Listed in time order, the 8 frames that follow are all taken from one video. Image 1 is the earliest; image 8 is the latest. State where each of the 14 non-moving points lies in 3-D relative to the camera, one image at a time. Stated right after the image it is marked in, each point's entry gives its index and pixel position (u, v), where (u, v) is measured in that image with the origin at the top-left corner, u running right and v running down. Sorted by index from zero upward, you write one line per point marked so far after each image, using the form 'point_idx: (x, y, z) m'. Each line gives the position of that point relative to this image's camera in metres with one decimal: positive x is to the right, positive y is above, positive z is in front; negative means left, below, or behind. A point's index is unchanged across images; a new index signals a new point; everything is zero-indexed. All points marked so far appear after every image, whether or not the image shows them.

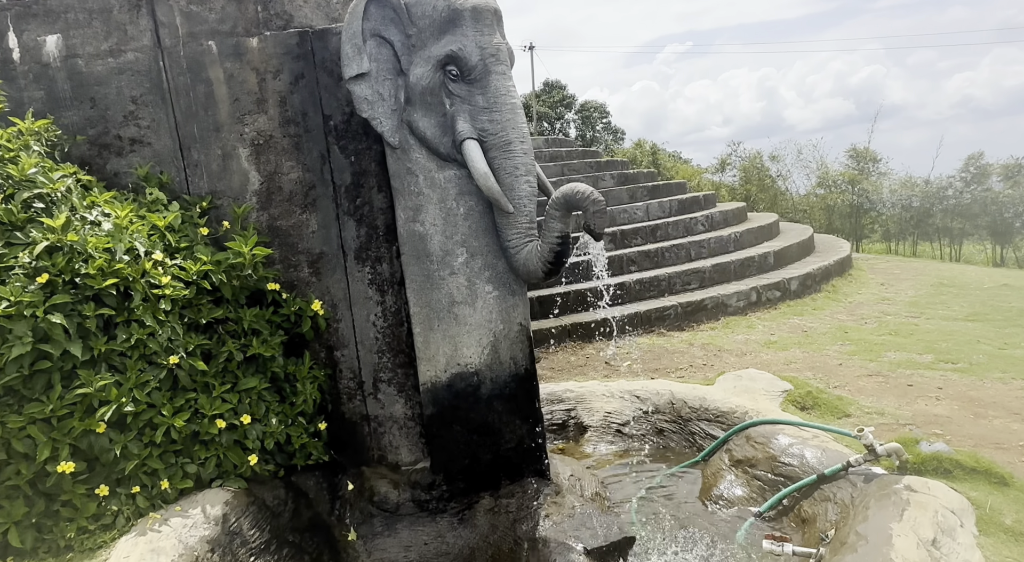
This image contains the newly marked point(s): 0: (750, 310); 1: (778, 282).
0: (+2.5, -0.3, +6.2) m
1: (+2.9, 0.0, +6.4) m
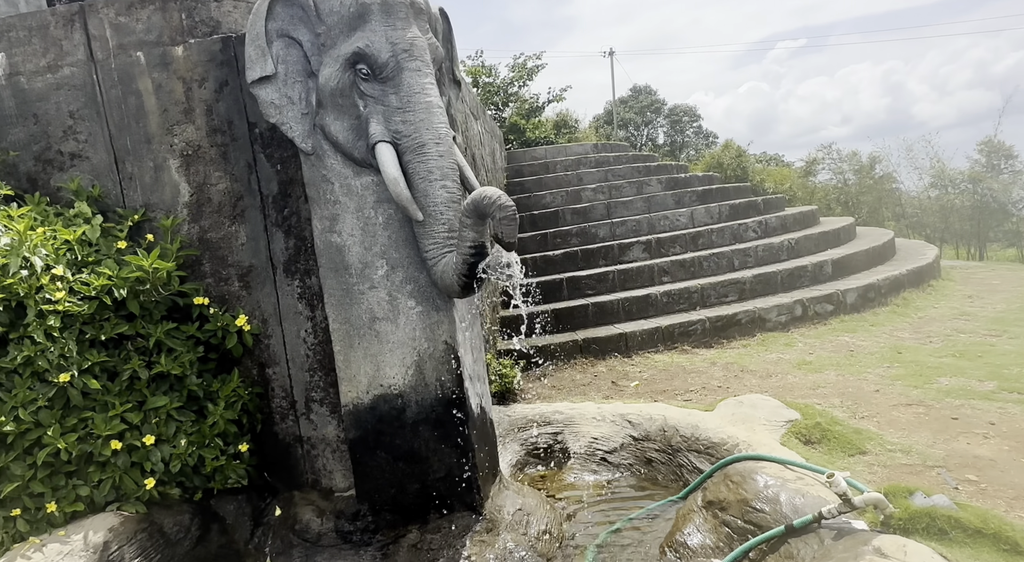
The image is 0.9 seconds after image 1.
0: (+2.6, -0.4, +5.5) m
1: (+3.0, -0.1, +5.7) m
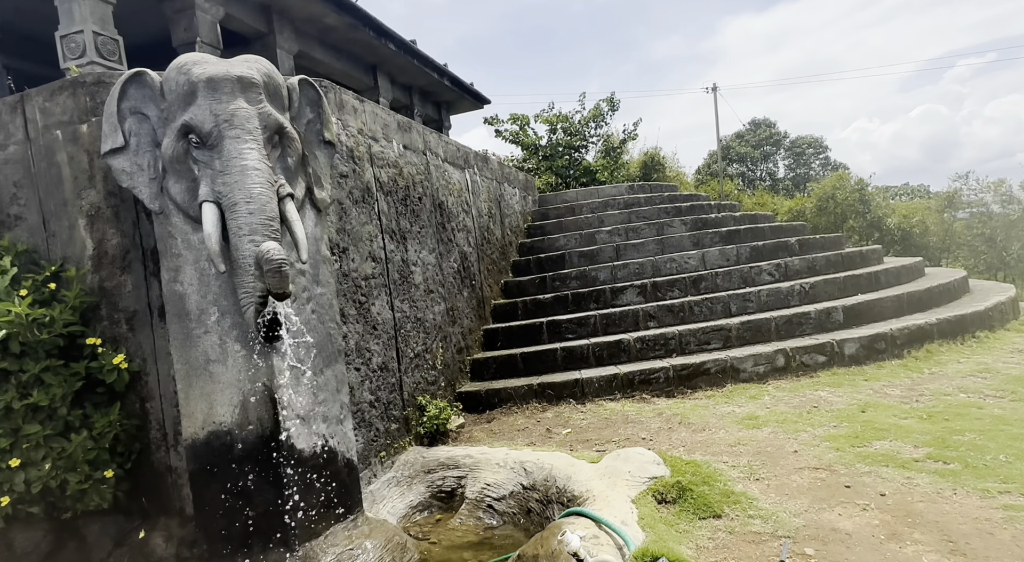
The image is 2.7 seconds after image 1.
0: (+2.2, -0.8, +5.1) m
1: (+2.7, -0.6, +5.3) m
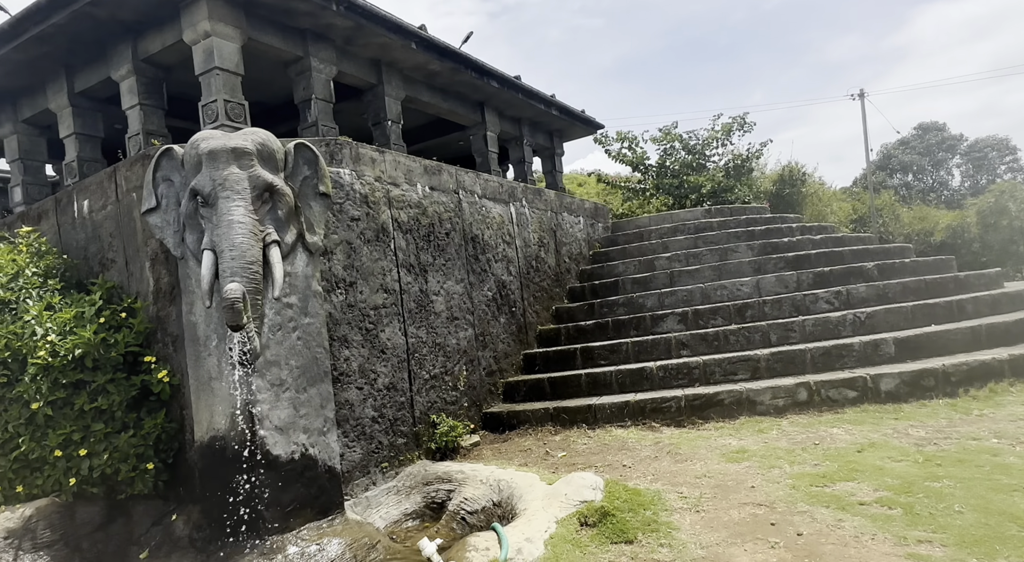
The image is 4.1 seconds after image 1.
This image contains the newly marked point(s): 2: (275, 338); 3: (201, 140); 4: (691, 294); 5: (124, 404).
0: (+2.3, -1.1, +4.9) m
1: (+2.8, -0.8, +5.0) m
2: (-1.4, -0.3, +3.6) m
3: (-1.8, +0.8, +3.5) m
4: (+2.1, -0.2, +7.1) m
5: (-2.5, -0.8, +3.9) m
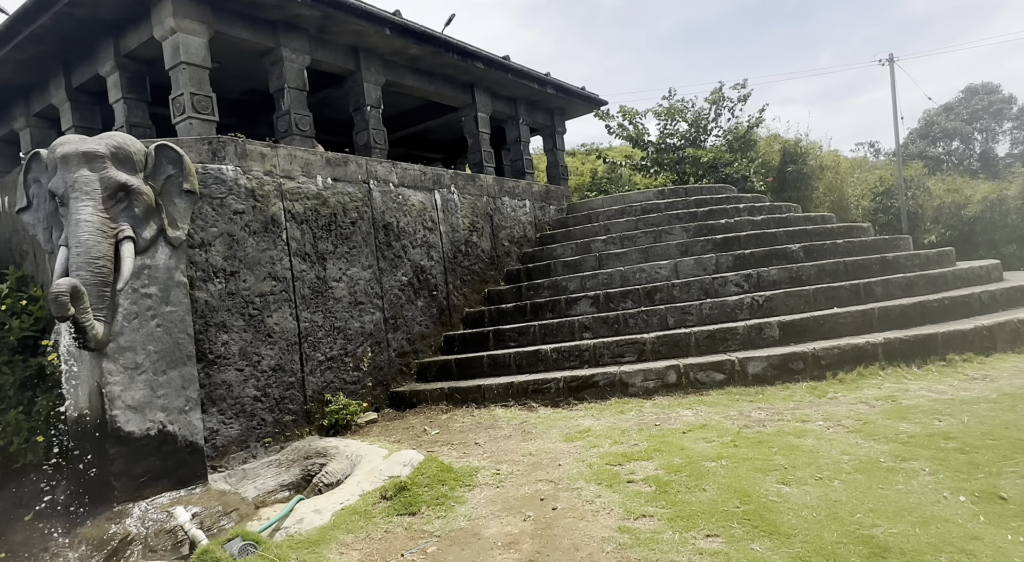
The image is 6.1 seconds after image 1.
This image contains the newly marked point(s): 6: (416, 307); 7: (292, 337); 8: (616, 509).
0: (+1.3, -1.0, +5.1) m
1: (+1.8, -0.7, +5.1) m
2: (-2.5, -0.3, +3.9) m
3: (-2.9, +0.9, +3.9) m
4: (+1.2, 0.0, +7.3) m
5: (-3.6, -0.7, +4.4) m
6: (-1.1, -0.3, +6.7) m
7: (-1.9, -0.5, +5.2) m
8: (+0.5, -1.1, +2.9) m
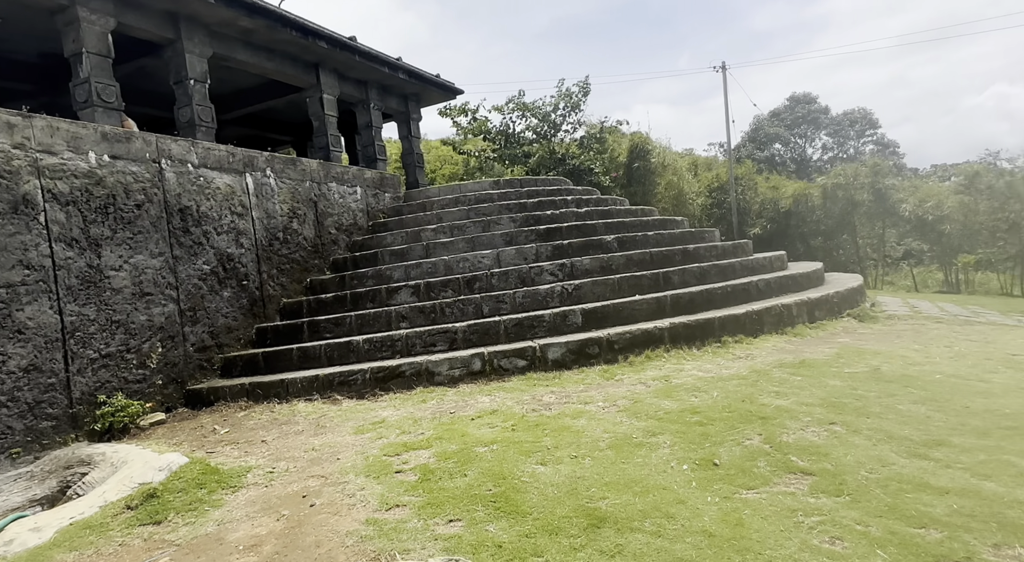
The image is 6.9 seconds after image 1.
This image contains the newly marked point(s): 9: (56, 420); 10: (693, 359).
0: (-0.4, -0.9, +5.2) m
1: (+0.1, -0.6, +5.3) m
2: (-3.8, -0.2, +3.2) m
3: (-4.2, +0.9, +3.0) m
4: (-0.9, +0.2, +7.3) m
5: (-5.0, -0.7, +3.4) m
6: (-3.0, -0.2, +6.2) m
7: (-3.5, -0.4, +4.6) m
8: (-0.7, -1.1, +2.9) m
9: (-3.5, -1.1, +4.6) m
10: (+1.6, -0.7, +5.4) m
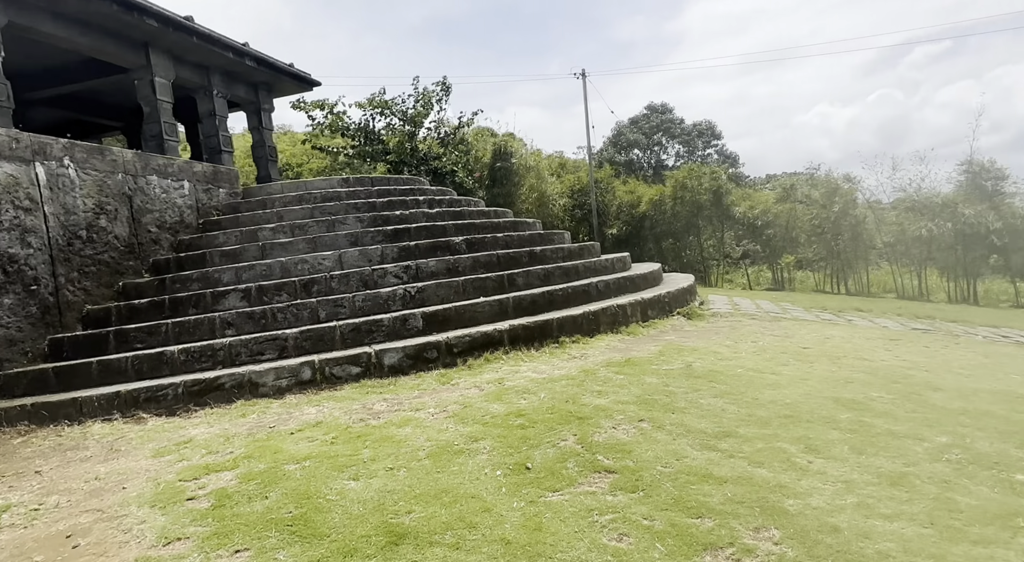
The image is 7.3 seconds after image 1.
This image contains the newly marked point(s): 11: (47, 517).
0: (-1.8, -0.9, +4.9) m
1: (-1.3, -0.6, +5.1) m
2: (-4.7, -0.3, +2.2) m
3: (-5.1, +0.9, +2.0) m
4: (-2.7, +0.1, +6.8) m
5: (-5.9, -0.7, +2.2) m
6: (-4.6, -0.2, +5.4) m
7: (-4.7, -0.4, +3.6) m
8: (-1.5, -1.1, +2.6) m
9: (-4.6, -1.1, +3.6) m
10: (+0.2, -0.7, +5.5) m
11: (-2.3, -1.2, +3.0) m
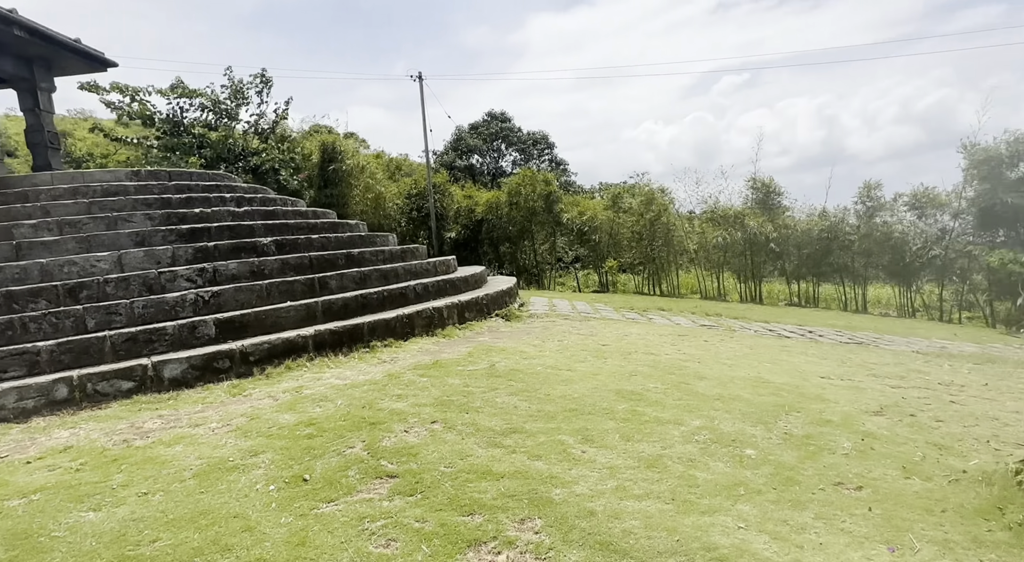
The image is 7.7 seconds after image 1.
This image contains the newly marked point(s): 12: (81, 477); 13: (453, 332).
0: (-3.3, -0.9, +4.2) m
1: (-2.9, -0.6, +4.5) m
2: (-5.4, -0.3, +0.9) m
3: (-5.7, +0.9, +0.5) m
4: (-4.7, +0.1, +5.8) m
5: (-6.5, -0.7, +0.5) m
6: (-6.1, -0.2, +3.9) m
7: (-5.8, -0.4, +2.2) m
8: (-2.4, -1.1, +2.0) m
9: (-5.7, -1.1, +2.2) m
10: (-1.5, -0.8, +5.3) m
11: (-3.3, -1.2, +2.2) m
12: (-2.2, -1.0, +3.0) m
13: (-0.7, -0.6, +6.8) m
